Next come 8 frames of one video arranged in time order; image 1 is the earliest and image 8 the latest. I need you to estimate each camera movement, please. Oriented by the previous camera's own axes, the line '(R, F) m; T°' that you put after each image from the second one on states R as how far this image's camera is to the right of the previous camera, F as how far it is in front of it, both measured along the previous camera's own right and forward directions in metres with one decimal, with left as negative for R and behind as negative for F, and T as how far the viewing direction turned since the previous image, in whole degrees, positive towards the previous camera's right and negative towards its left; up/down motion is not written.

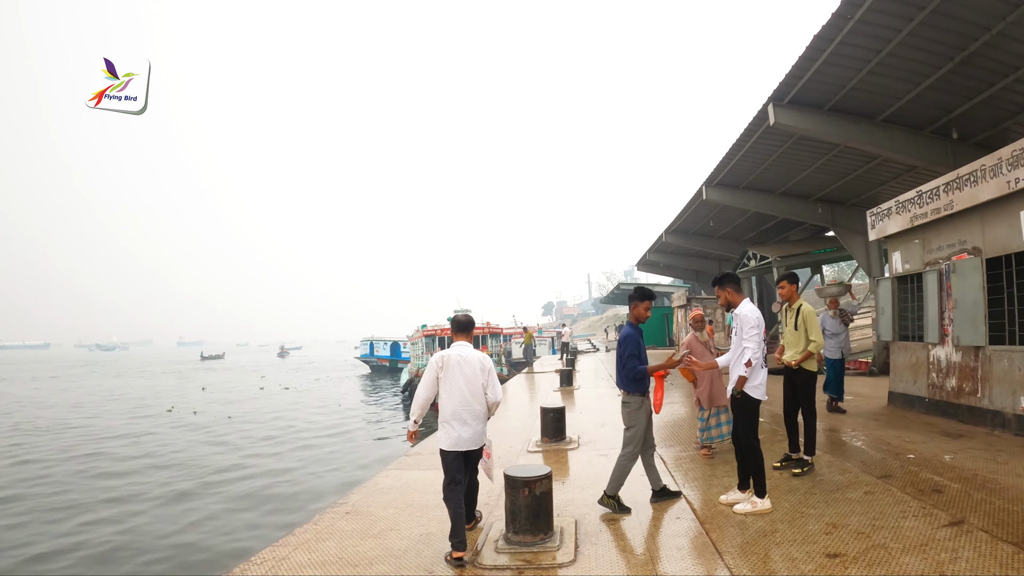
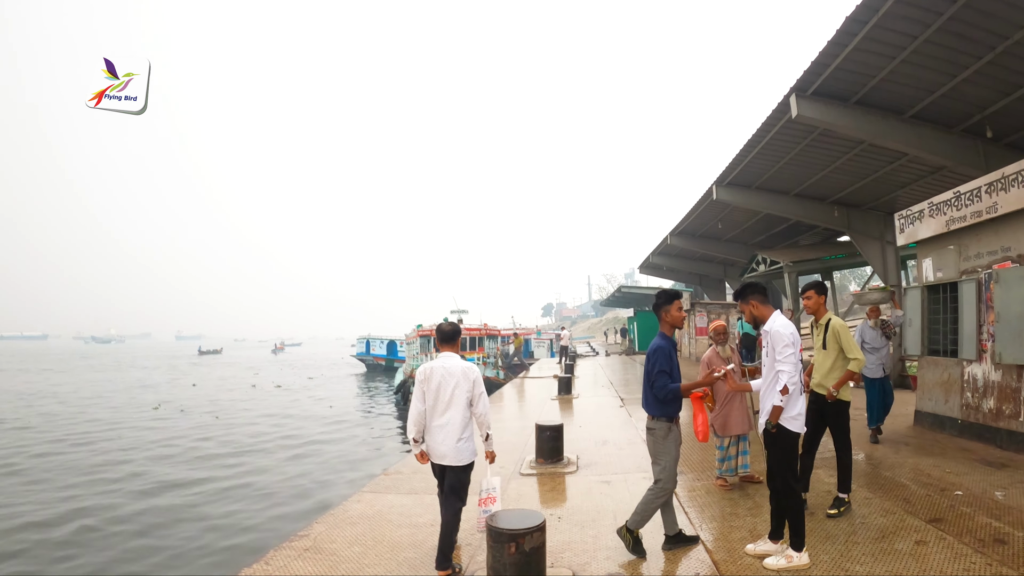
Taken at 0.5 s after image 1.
(+0.1, +0.6) m; 0°
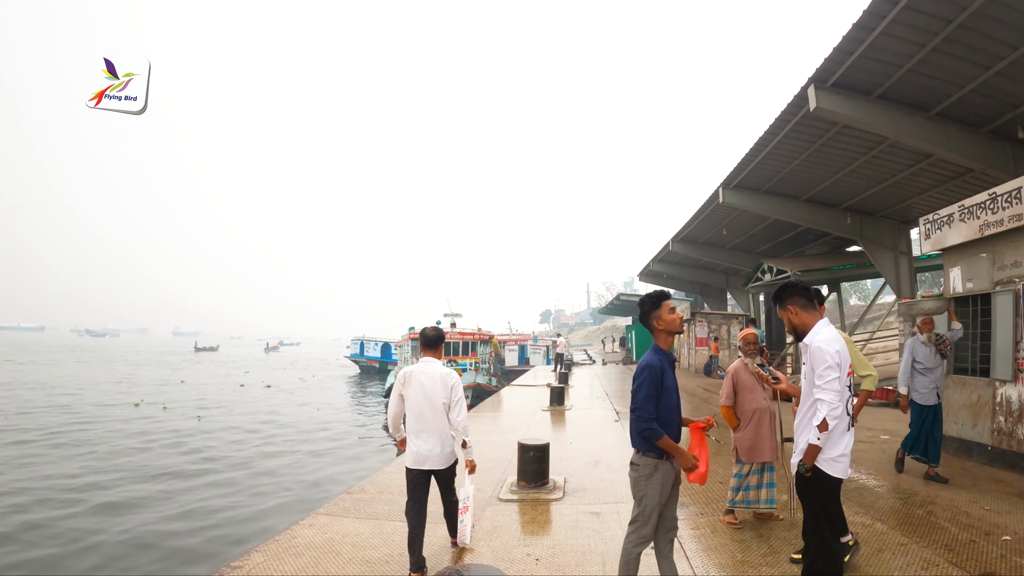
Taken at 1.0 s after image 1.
(+0.1, +0.6) m; 0°
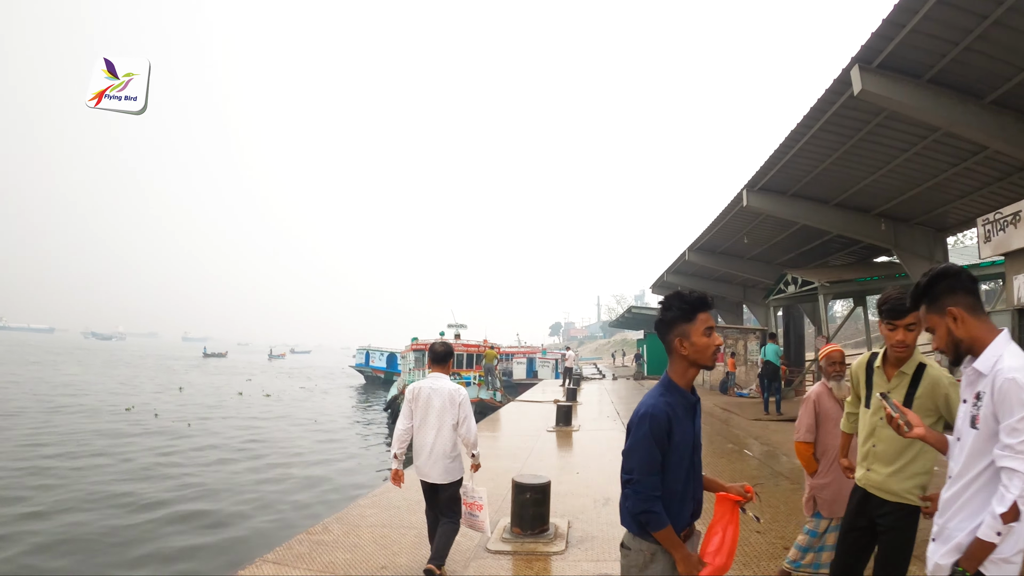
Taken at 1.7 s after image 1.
(+0.1, +0.8) m; -1°
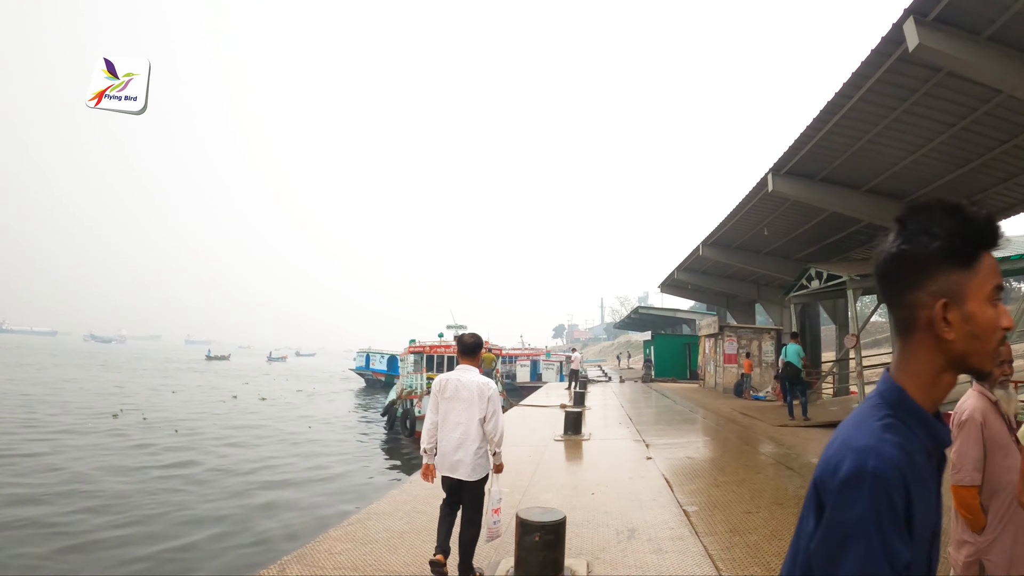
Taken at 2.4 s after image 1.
(0.0, +0.8) m; 0°
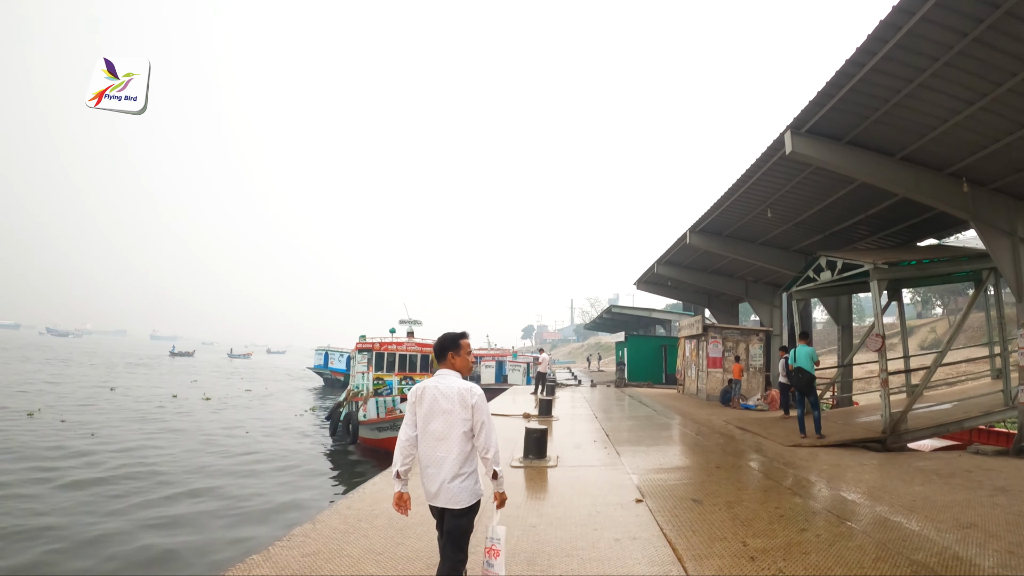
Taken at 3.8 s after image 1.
(+0.3, +2.0) m; +3°
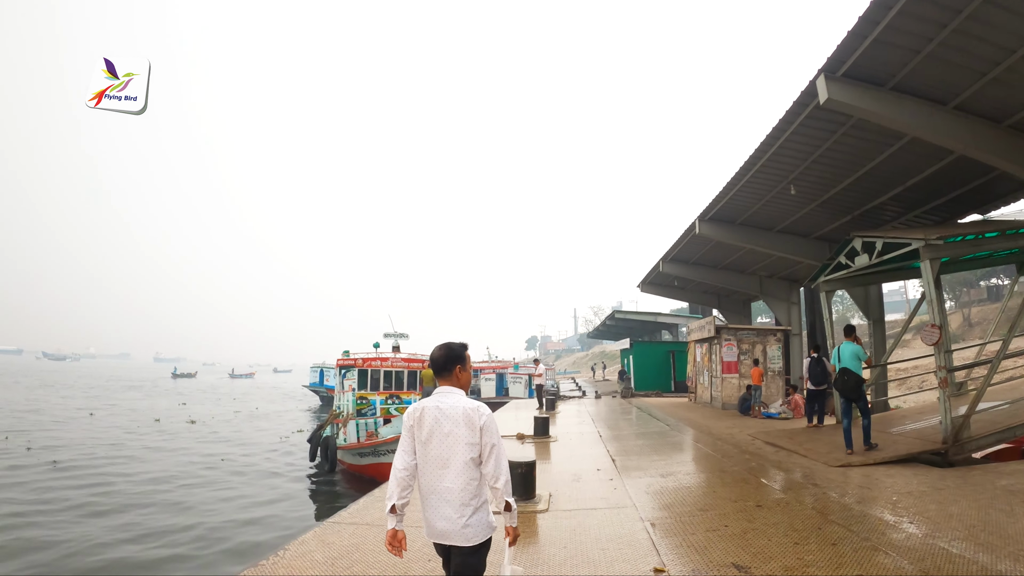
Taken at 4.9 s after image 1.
(+0.3, +1.3) m; 0°
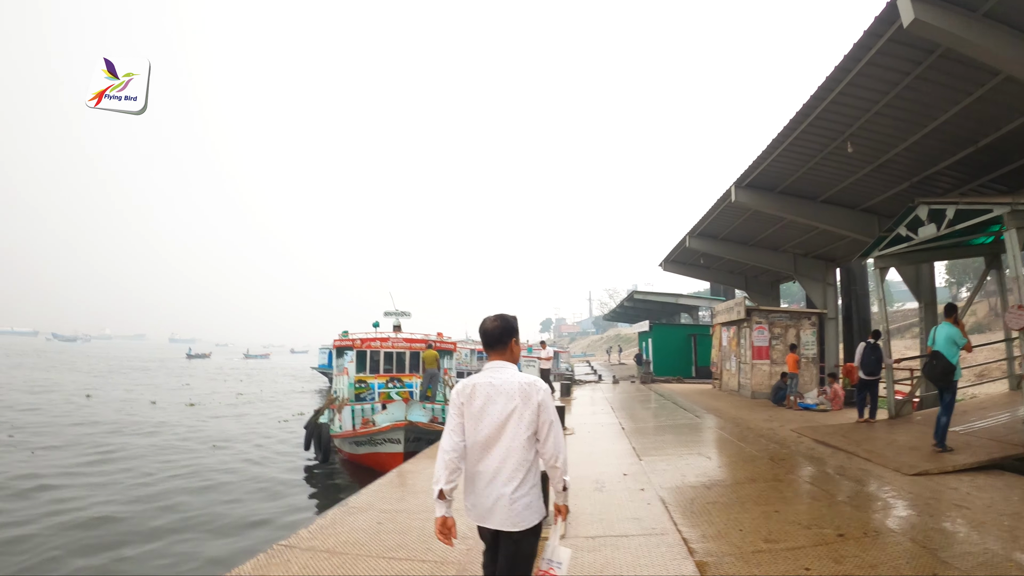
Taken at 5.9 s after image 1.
(0.0, +1.0) m; -1°
